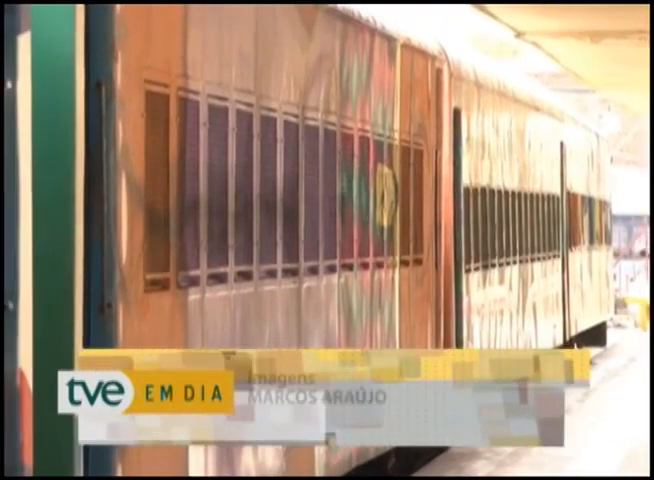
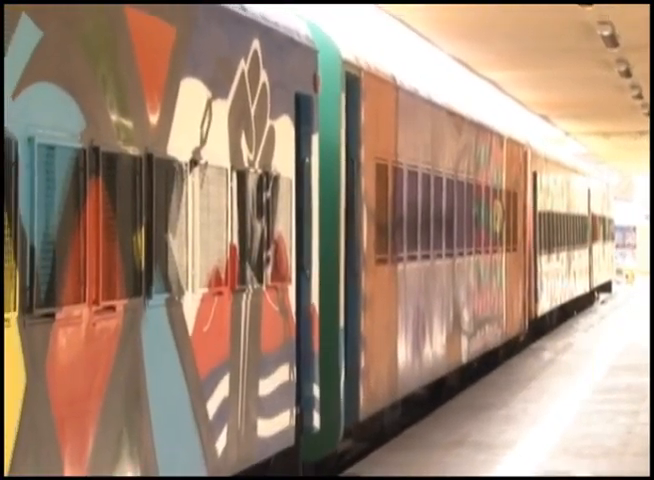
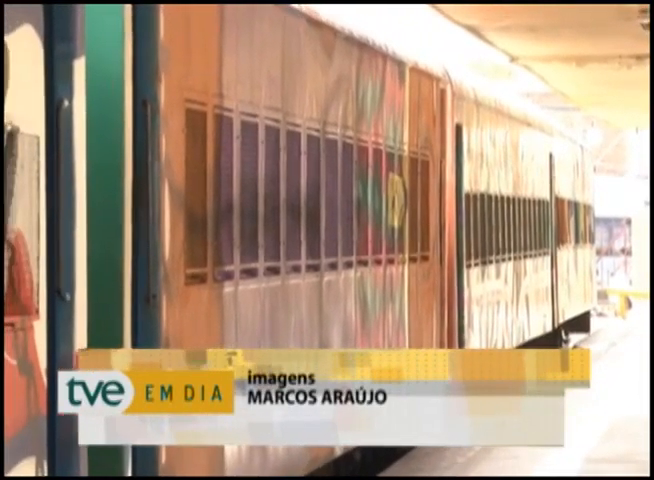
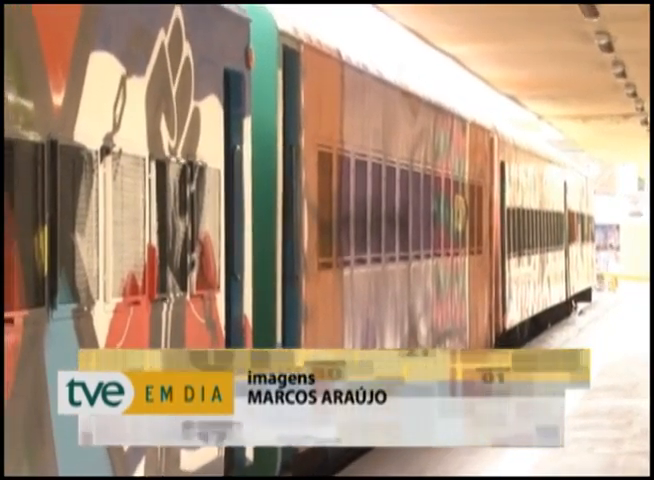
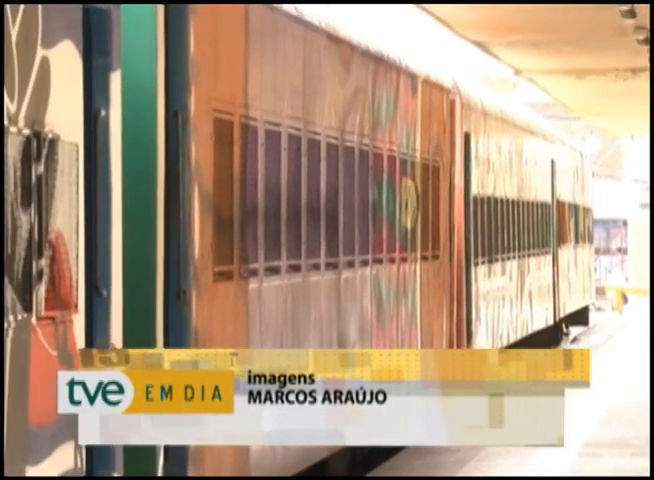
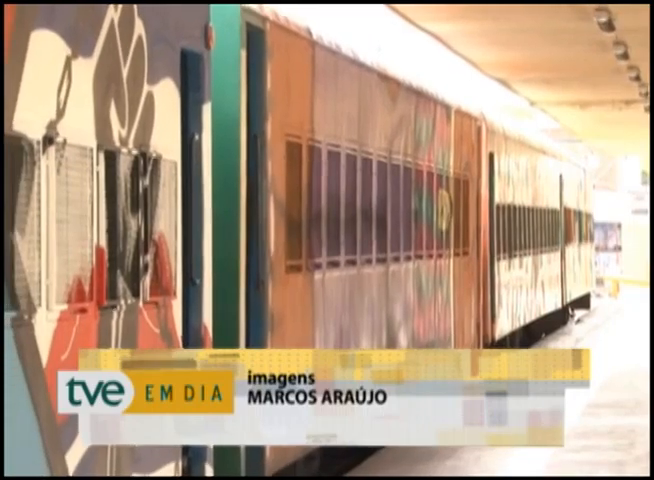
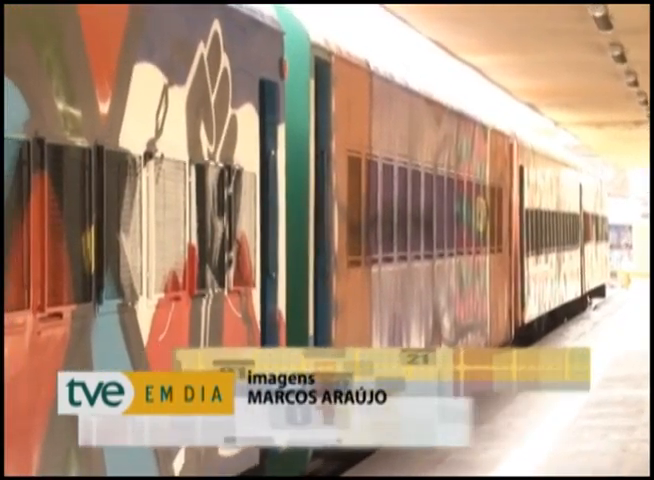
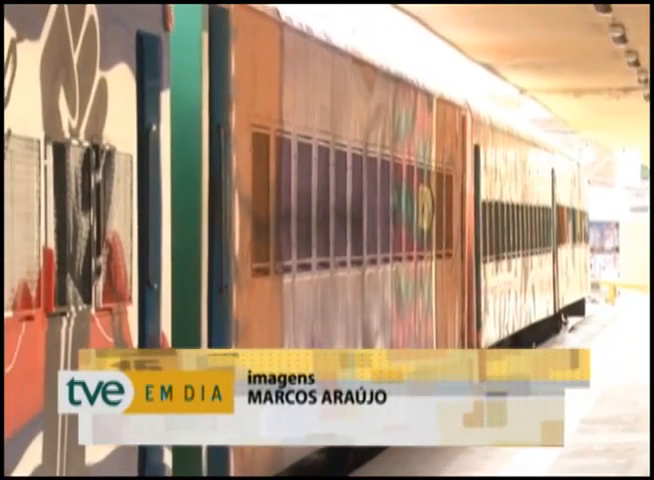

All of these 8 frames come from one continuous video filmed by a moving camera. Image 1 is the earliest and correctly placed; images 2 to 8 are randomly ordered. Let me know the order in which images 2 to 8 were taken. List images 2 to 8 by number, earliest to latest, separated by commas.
3, 5, 8, 6, 4, 7, 2
